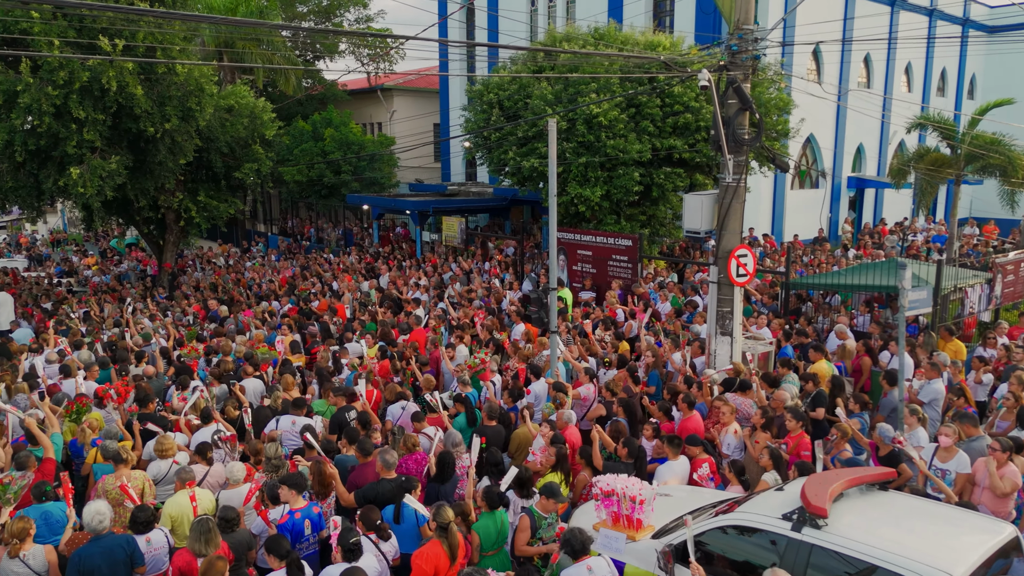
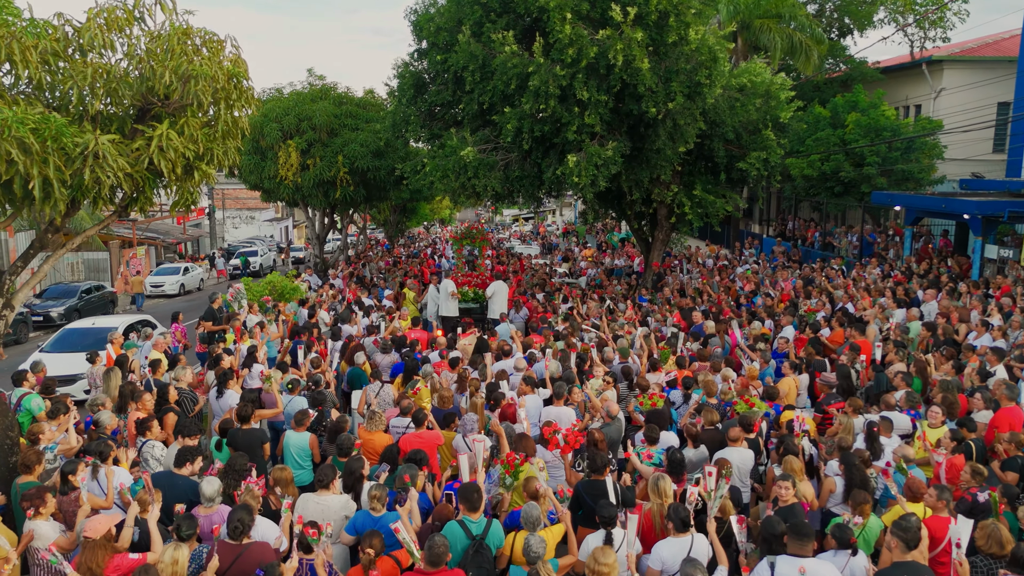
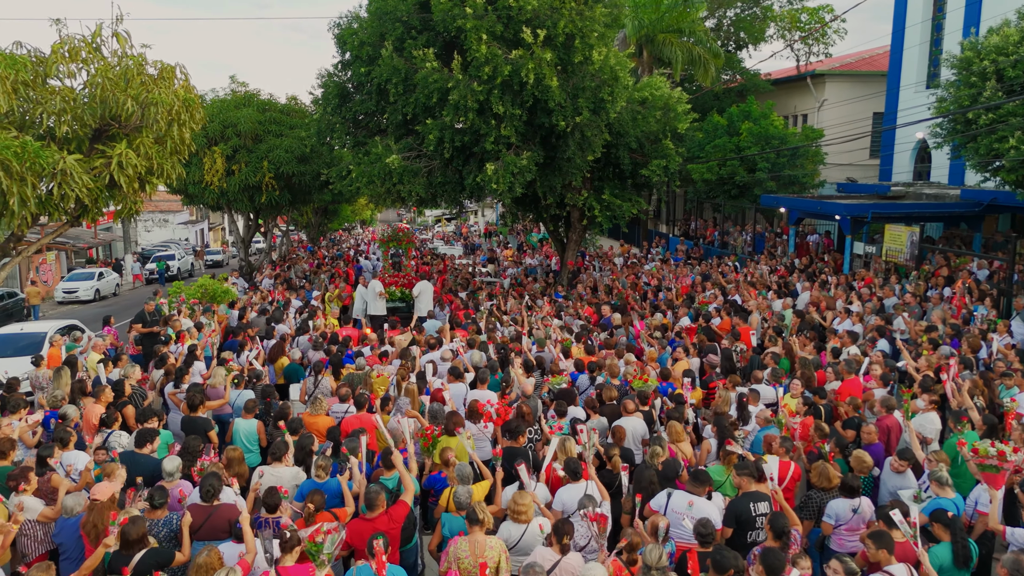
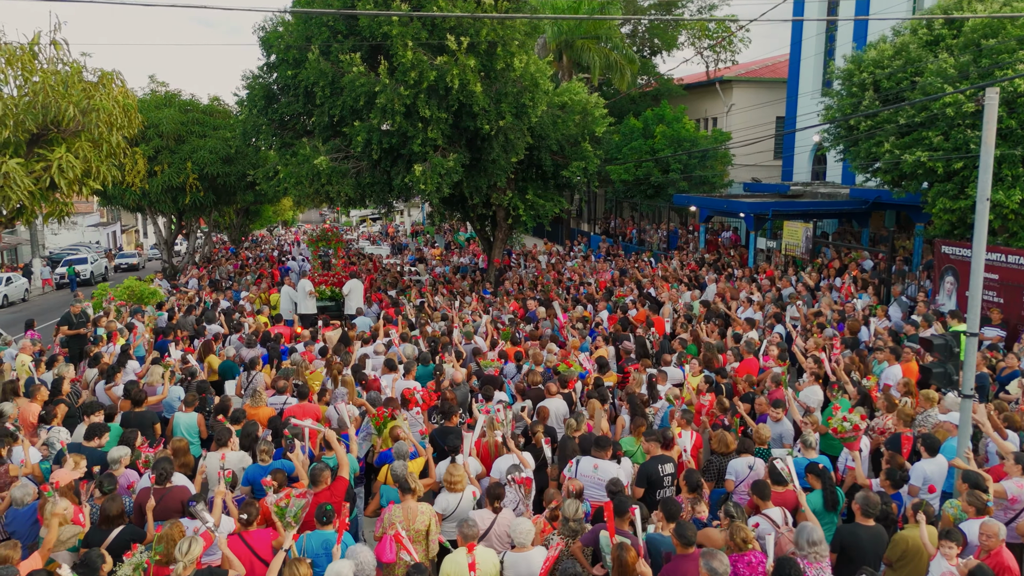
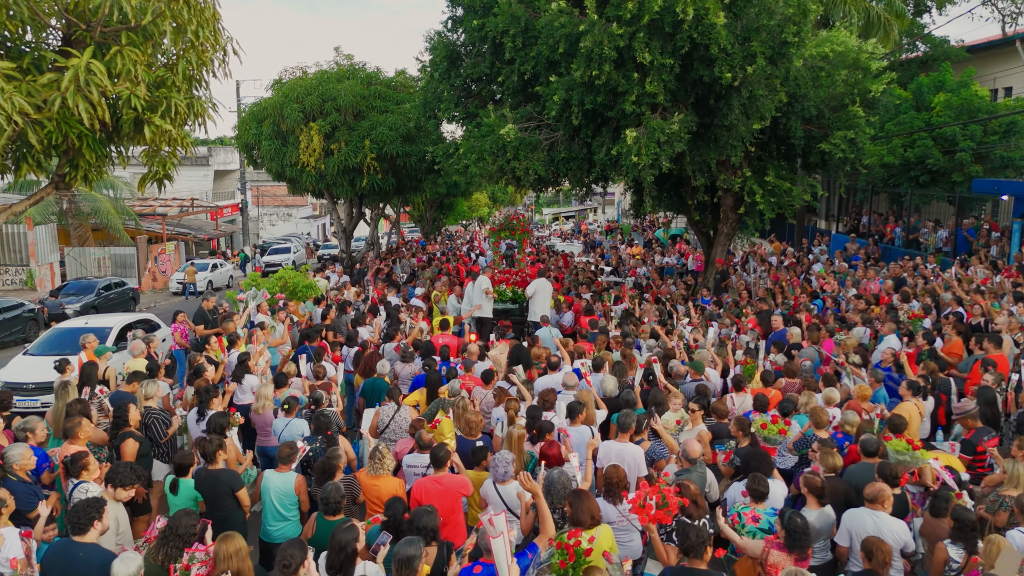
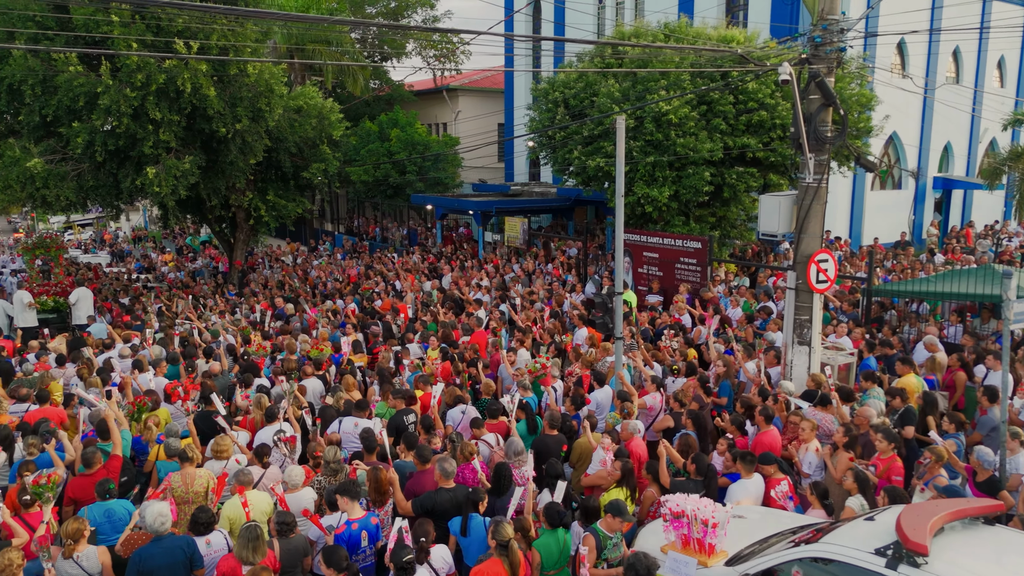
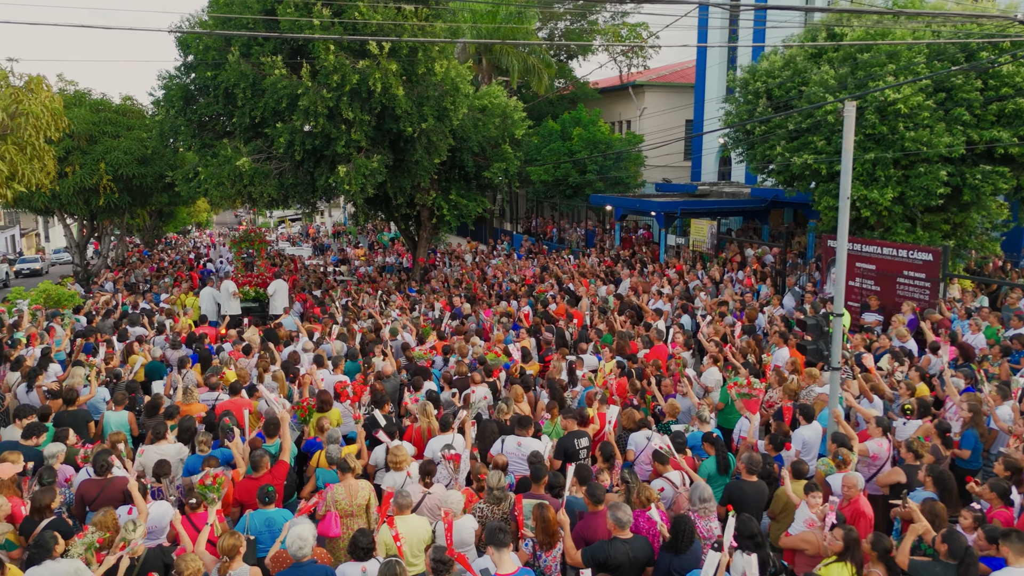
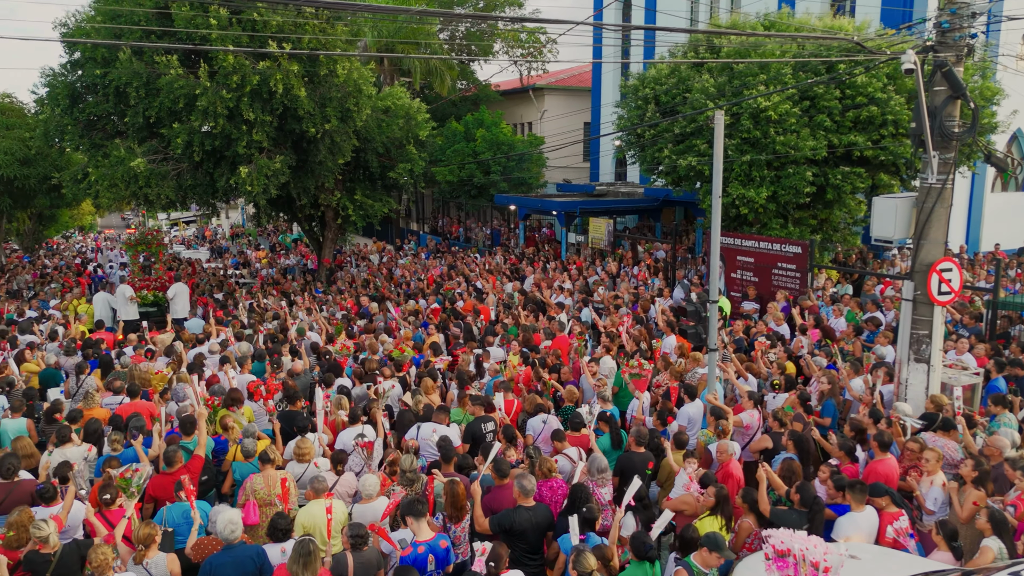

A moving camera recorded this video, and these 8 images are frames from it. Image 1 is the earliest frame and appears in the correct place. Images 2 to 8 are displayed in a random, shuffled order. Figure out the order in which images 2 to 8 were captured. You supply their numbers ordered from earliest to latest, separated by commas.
6, 8, 7, 4, 3, 2, 5
